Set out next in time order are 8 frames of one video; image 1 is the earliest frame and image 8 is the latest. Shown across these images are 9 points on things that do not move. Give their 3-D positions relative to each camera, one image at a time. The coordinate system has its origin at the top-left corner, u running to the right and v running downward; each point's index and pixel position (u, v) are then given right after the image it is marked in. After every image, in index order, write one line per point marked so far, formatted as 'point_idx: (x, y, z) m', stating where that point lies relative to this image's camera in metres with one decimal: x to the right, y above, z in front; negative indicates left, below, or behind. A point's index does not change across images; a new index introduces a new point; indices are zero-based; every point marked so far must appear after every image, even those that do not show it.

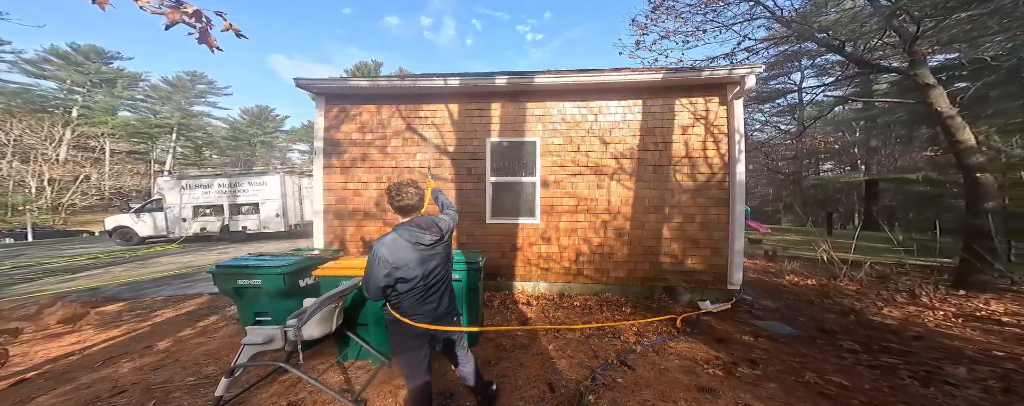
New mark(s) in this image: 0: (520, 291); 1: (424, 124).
0: (+0.1, -1.6, +4.8) m
1: (-1.5, +1.4, +4.8) m
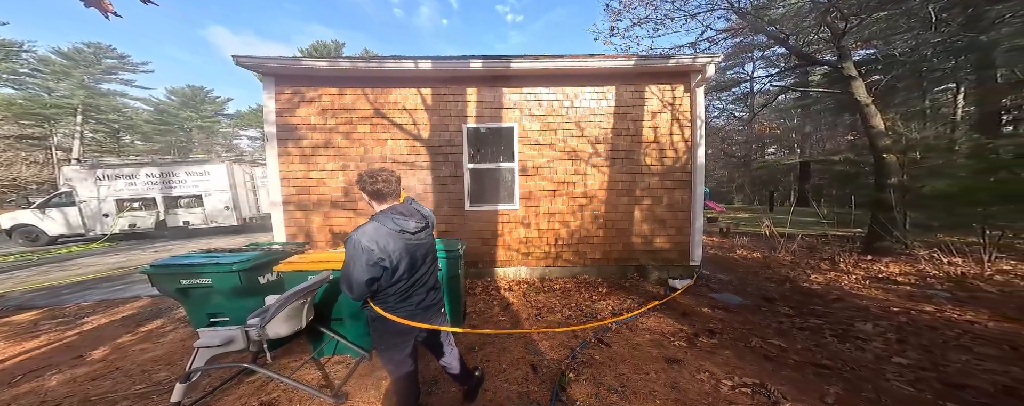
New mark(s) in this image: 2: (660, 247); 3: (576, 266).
0: (-0.2, -1.4, +4.9) m
1: (-1.9, +1.6, +4.6) m
2: (+2.8, -0.8, +5.1) m
3: (+1.1, -1.2, +5.1) m
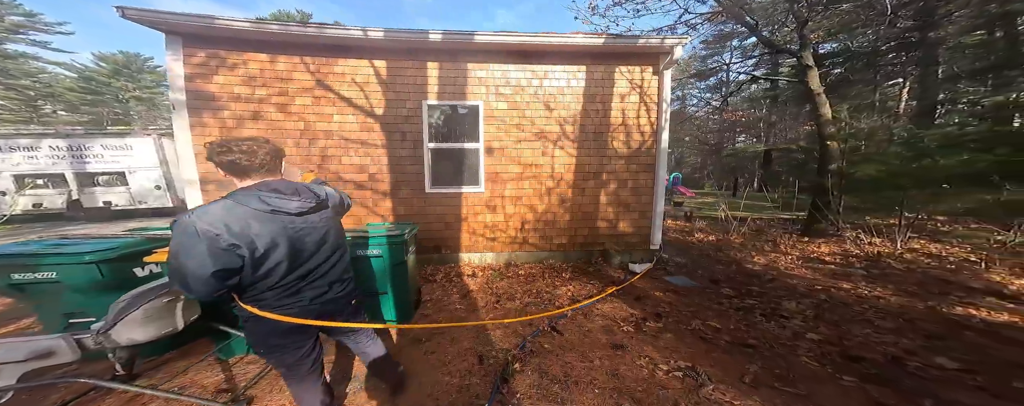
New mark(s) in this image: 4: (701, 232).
0: (-0.9, -1.1, +4.8) m
1: (-2.6, +1.8, +4.1) m
2: (+2.1, -0.5, +5.2) m
3: (+0.4, -0.9, +5.1) m
4: (+5.7, -0.9, +8.2) m
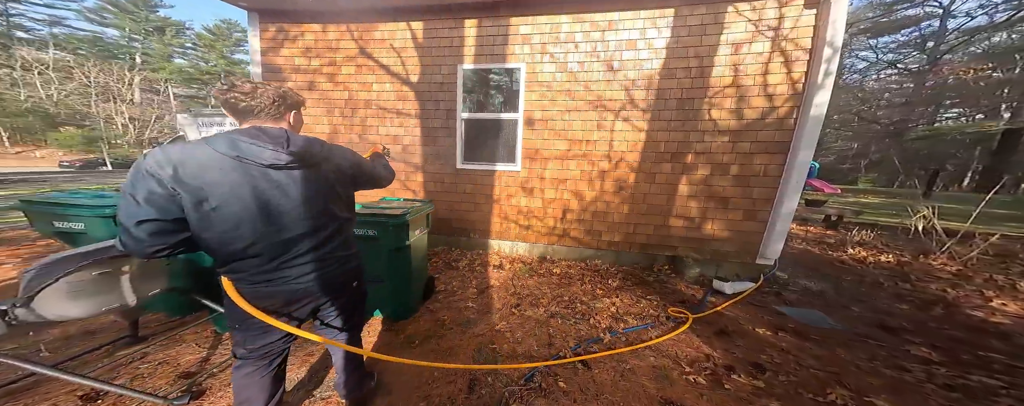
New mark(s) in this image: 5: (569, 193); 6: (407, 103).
0: (-0.3, -0.8, +4.2) m
1: (-1.9, +2.2, +3.9) m
2: (+2.8, -0.4, +3.7) m
3: (+1.1, -0.7, +4.1) m
4: (+7.1, -0.8, +5.5) m
5: (+0.9, +0.2, +4.0) m
6: (-1.5, +1.4, +3.9) m
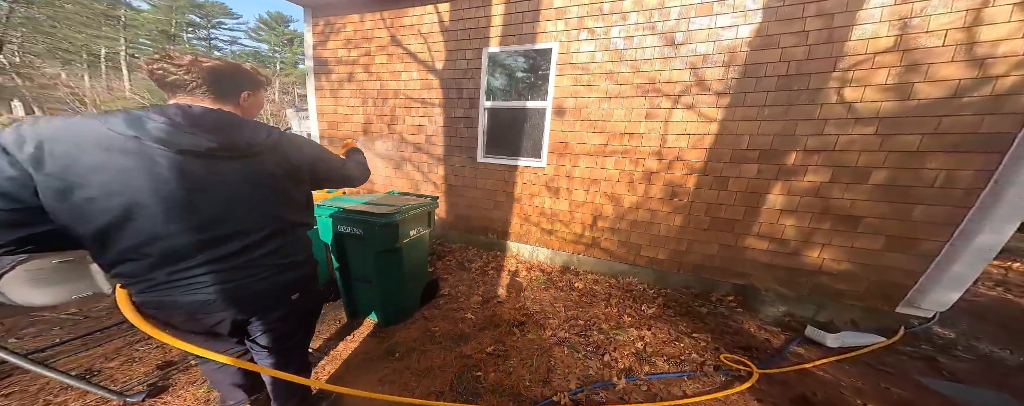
0: (0.0, -0.8, +3.8) m
1: (-1.4, +2.3, +3.7) m
2: (+2.9, -0.6, +2.7) m
3: (+1.4, -0.8, +3.4) m
4: (+7.5, -1.3, +3.5) m
5: (+1.1, +0.1, +3.3) m
6: (-1.1, +1.5, +3.7) m
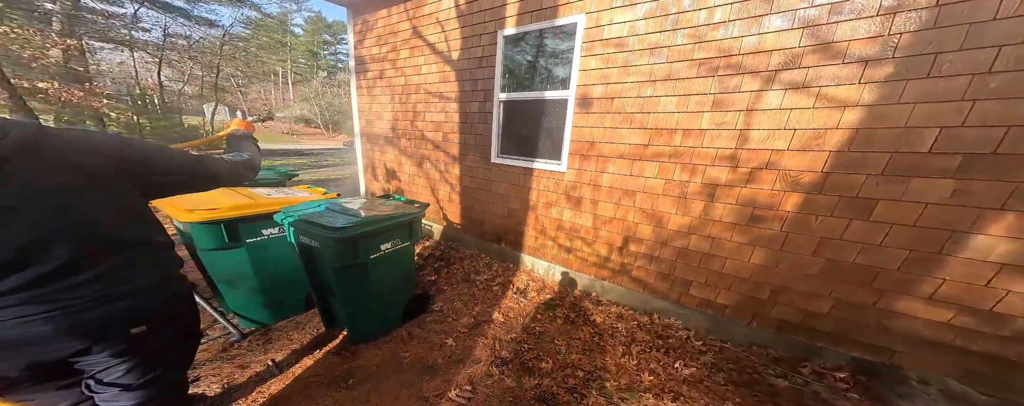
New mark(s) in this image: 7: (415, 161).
0: (+0.2, -0.8, +3.4) m
1: (-1.1, +2.3, +3.5) m
2: (+2.7, -0.9, +1.5) m
3: (+1.4, -0.9, +2.6) m
4: (+7.3, -1.8, +1.2) m
5: (+1.2, -0.1, +2.6) m
6: (-0.8, +1.5, +3.4) m
7: (-1.5, +0.6, +4.1) m
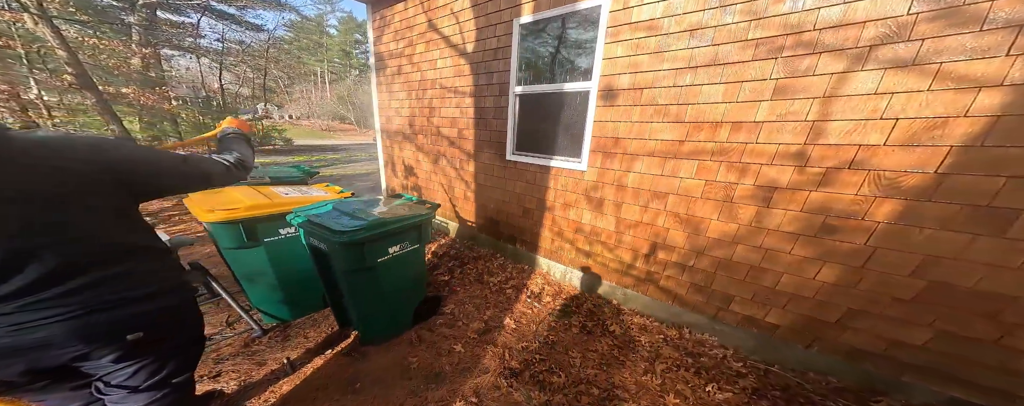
0: (+0.4, -0.8, +3.2) m
1: (-0.9, +2.3, +3.4) m
2: (+2.7, -1.0, +1.1) m
3: (+1.5, -1.0, +2.4) m
4: (+7.3, -1.9, +0.4) m
5: (+1.3, -0.1, +2.3) m
6: (-0.6, +1.5, +3.3) m
7: (-1.2, +0.7, +4.0) m
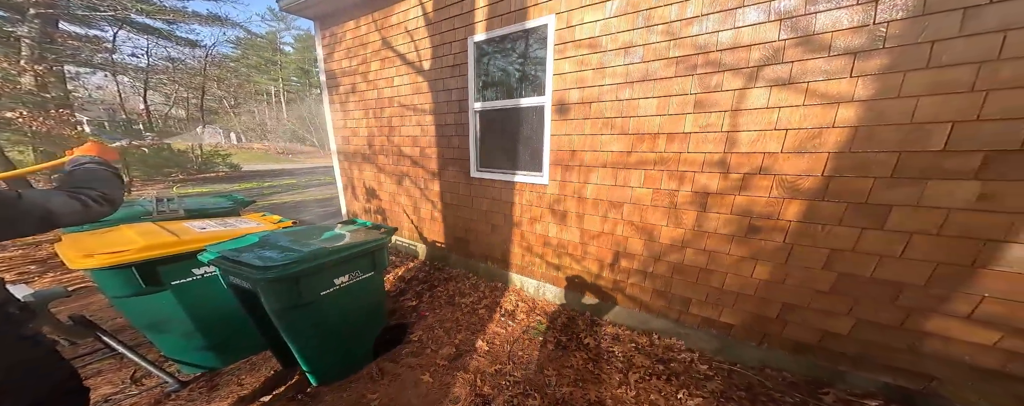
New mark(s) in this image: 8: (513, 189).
0: (+0.1, -1.0, +3.1) m
1: (-1.4, +2.1, +3.3) m
2: (+2.6, -0.9, +1.3) m
3: (+1.3, -1.0, +2.4) m
4: (+7.2, -1.6, +1.1) m
5: (+1.0, -0.2, +2.4) m
6: (-1.1, +1.3, +3.2) m
7: (-1.7, +0.4, +3.9) m
8: (0.0, +0.1, +2.9) m
